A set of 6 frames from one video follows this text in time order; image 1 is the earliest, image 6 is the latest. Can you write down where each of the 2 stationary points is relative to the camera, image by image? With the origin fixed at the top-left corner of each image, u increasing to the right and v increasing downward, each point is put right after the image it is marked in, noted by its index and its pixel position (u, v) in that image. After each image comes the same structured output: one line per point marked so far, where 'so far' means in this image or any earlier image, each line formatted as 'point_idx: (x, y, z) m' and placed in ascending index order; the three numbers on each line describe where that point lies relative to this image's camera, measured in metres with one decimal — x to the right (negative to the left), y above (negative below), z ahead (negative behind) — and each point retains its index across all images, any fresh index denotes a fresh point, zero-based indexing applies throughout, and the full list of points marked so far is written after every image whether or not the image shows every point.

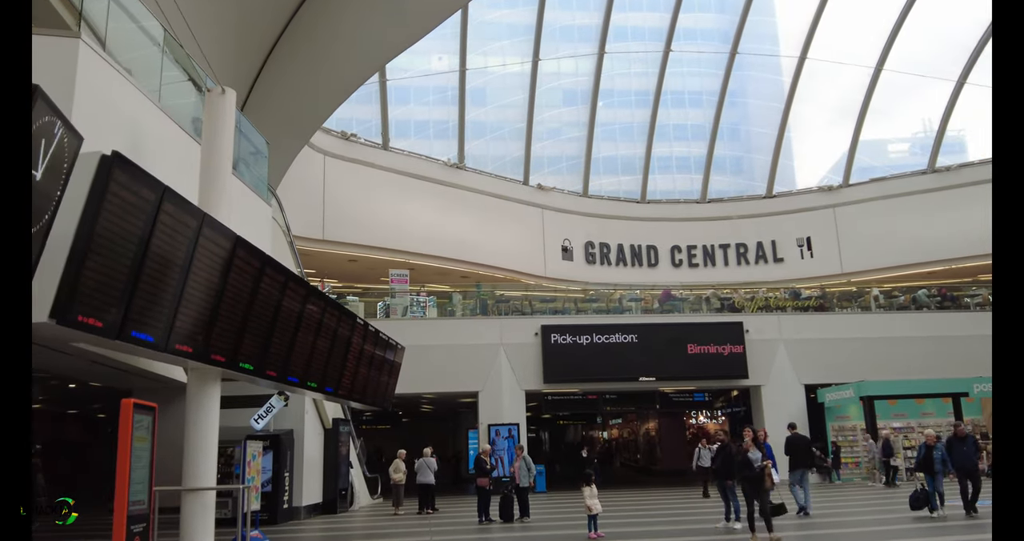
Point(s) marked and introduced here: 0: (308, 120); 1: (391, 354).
0: (-4.6, +3.2, +16.7) m
1: (-2.3, -1.5, +14.0) m
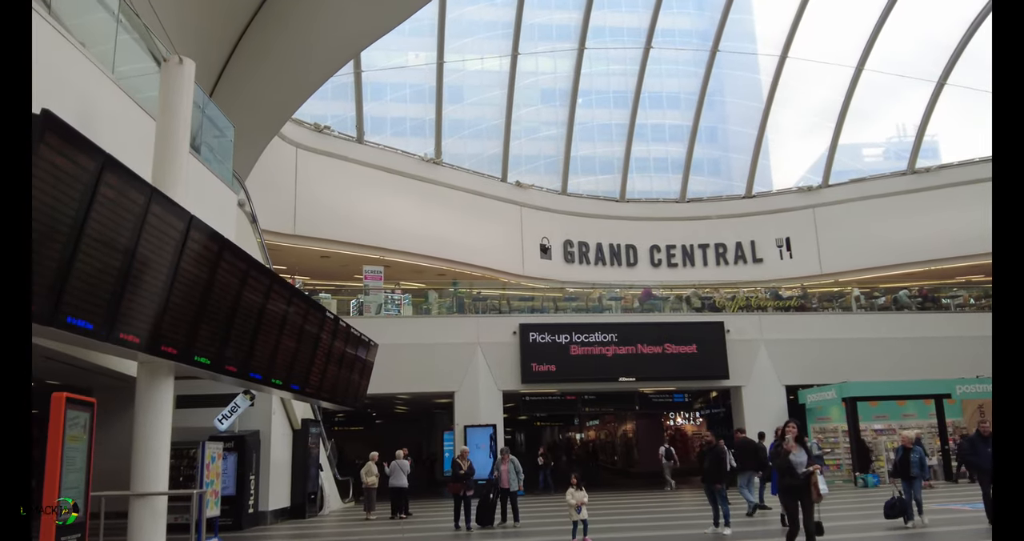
0: (-5.1, +3.3, +16.1) m
1: (-2.7, -1.4, +13.4) m
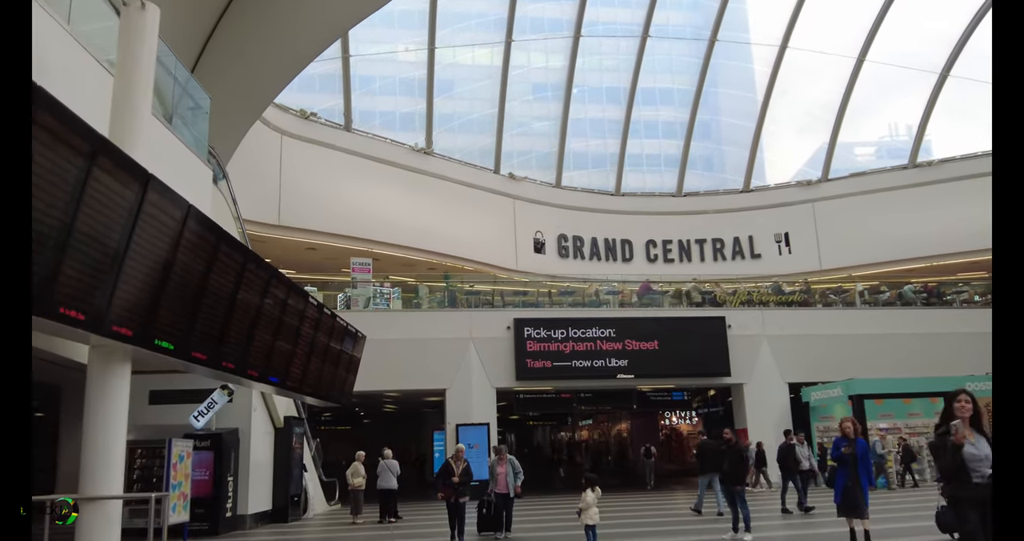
0: (-5.1, +3.5, +15.2) m
1: (-2.8, -1.2, +12.6) m
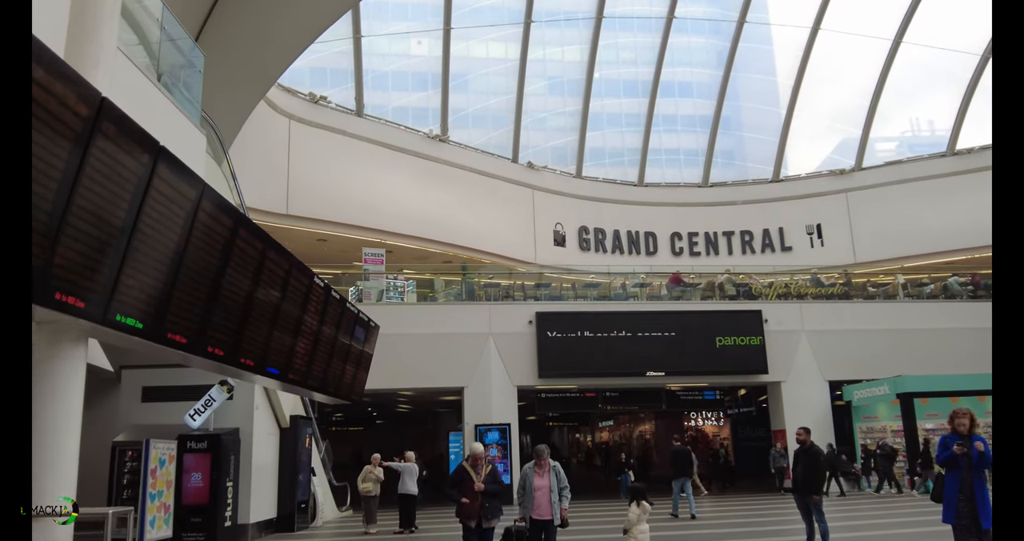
0: (-4.7, +3.8, +14.2) m
1: (-2.3, -1.0, +11.6) m
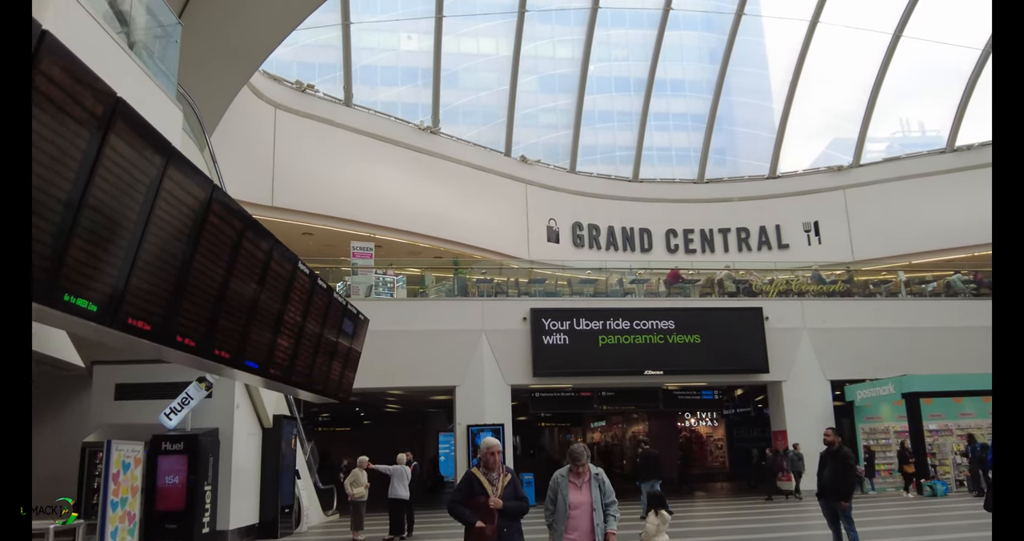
0: (-4.8, +3.9, +13.5) m
1: (-2.4, -0.9, +10.9) m
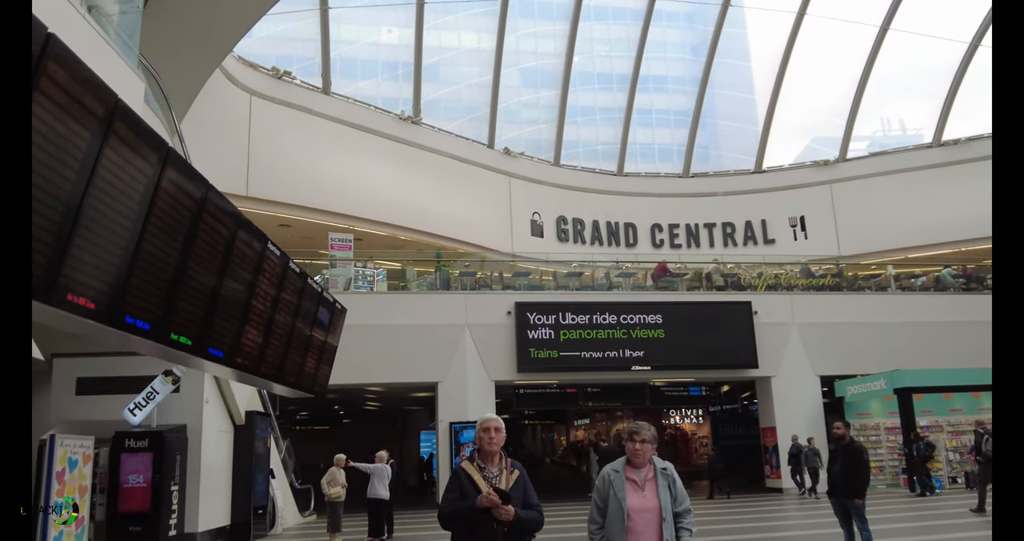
0: (-5.0, +4.1, +12.9) m
1: (-2.6, -0.7, +10.4) m
